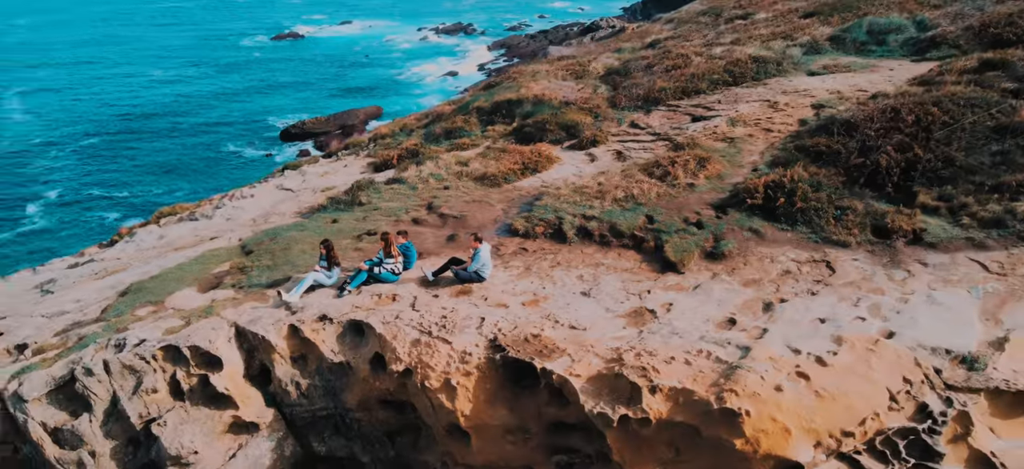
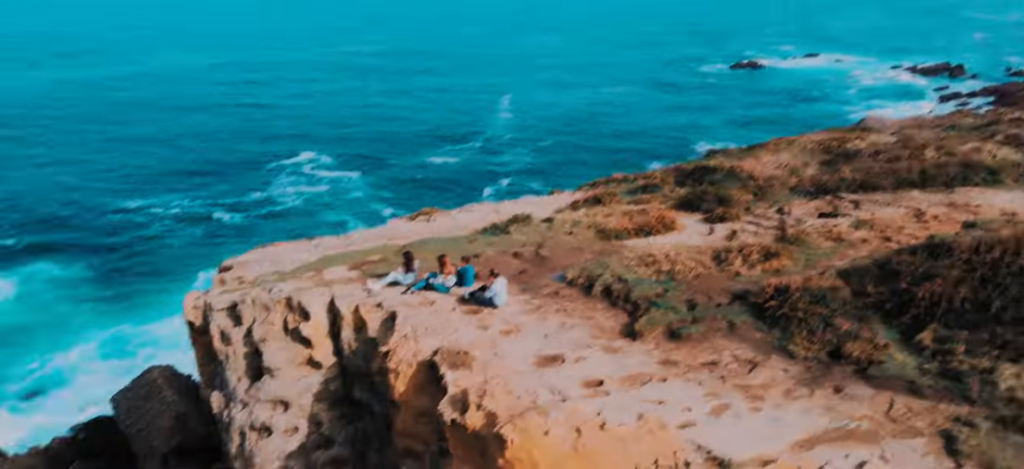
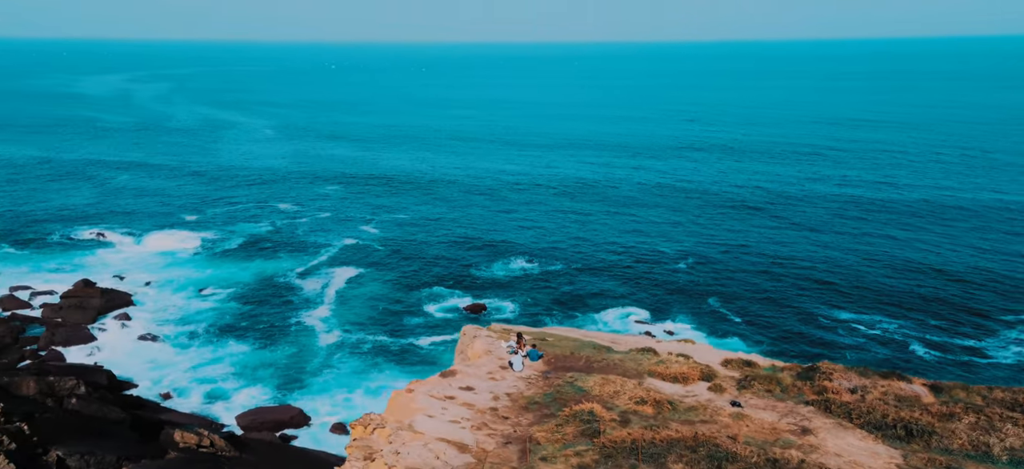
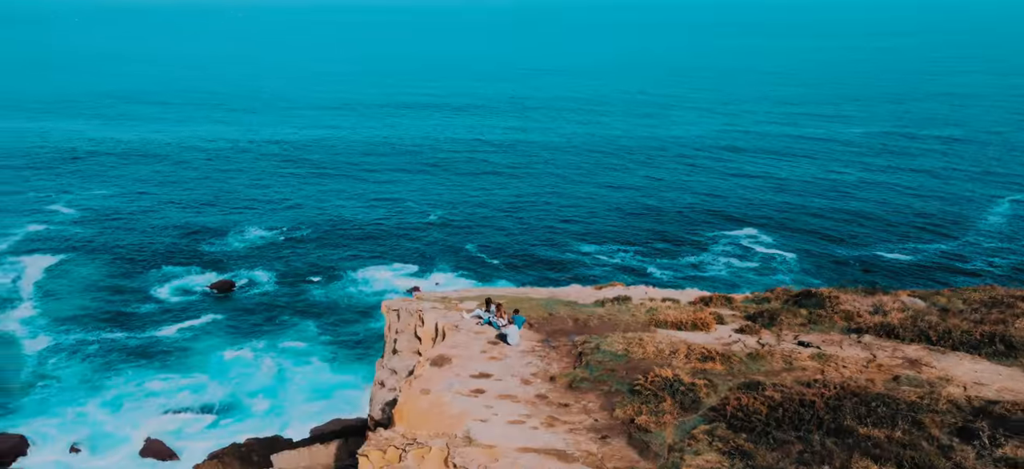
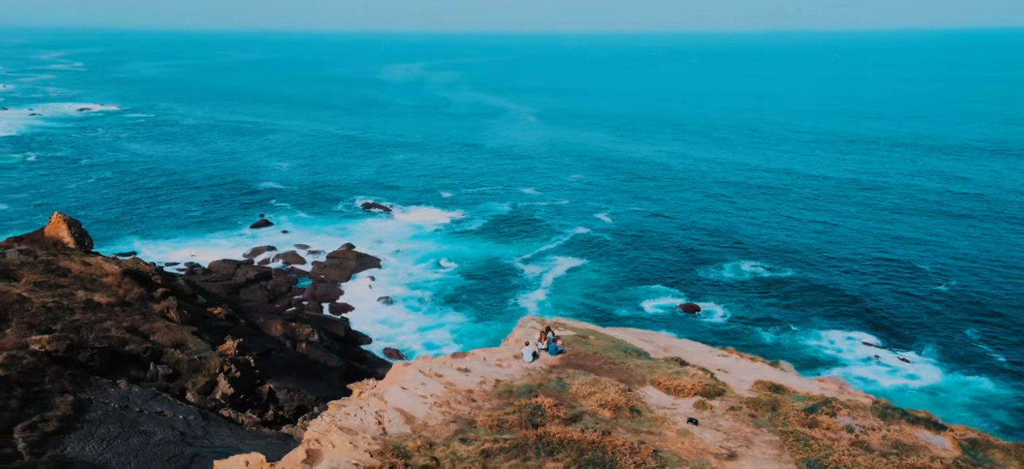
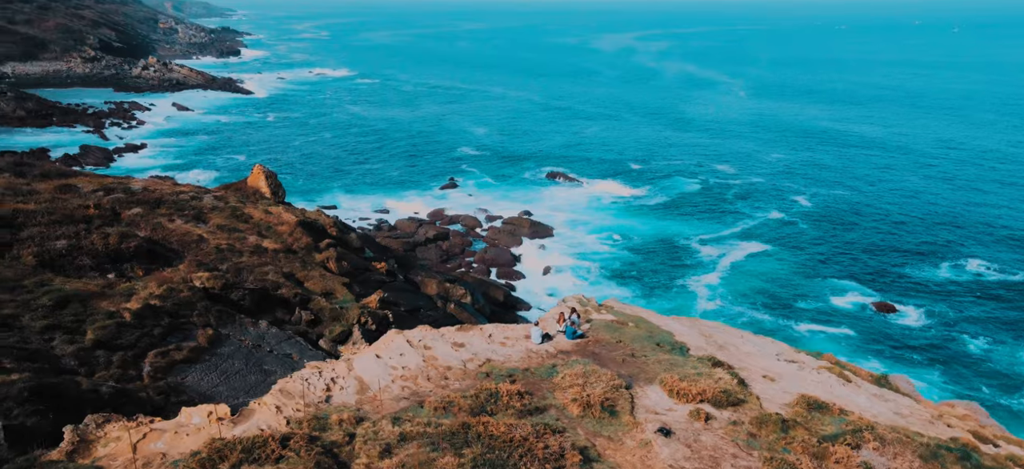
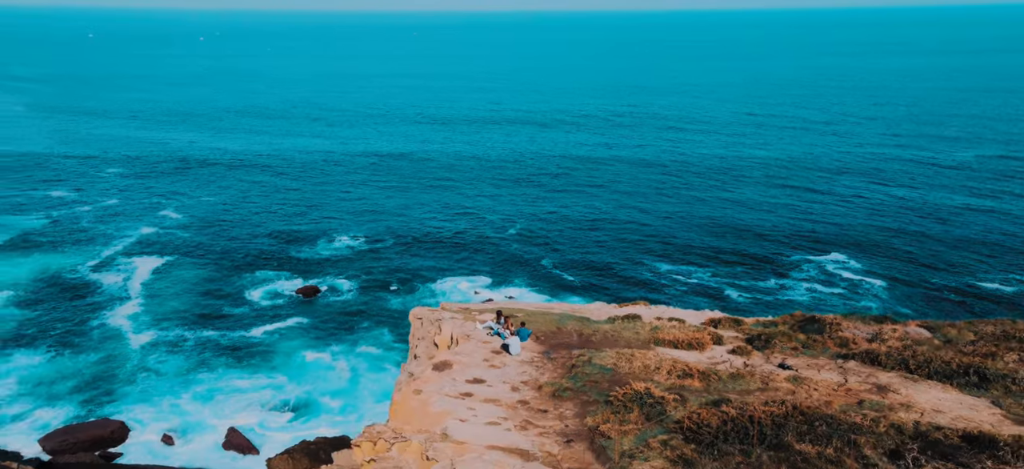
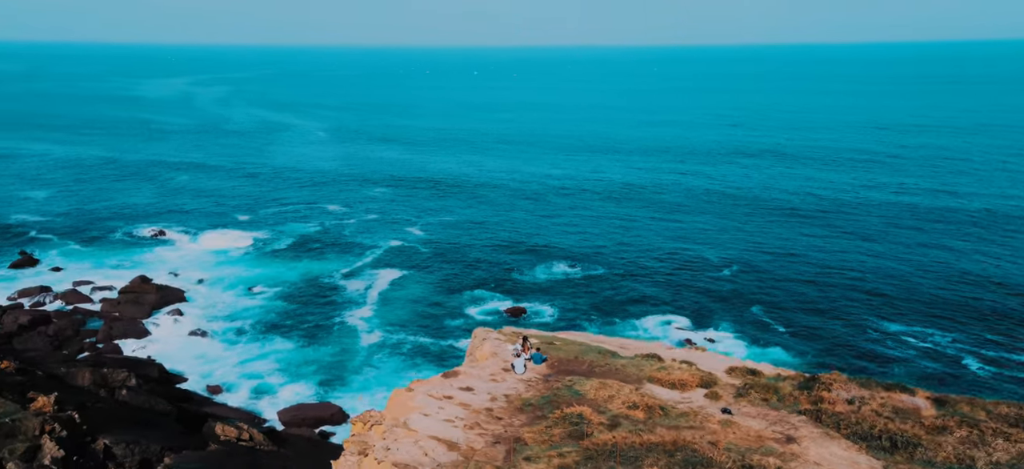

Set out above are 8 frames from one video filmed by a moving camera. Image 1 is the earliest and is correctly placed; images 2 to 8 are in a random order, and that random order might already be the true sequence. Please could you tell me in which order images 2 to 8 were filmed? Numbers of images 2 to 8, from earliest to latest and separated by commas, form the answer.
2, 4, 7, 3, 8, 5, 6
